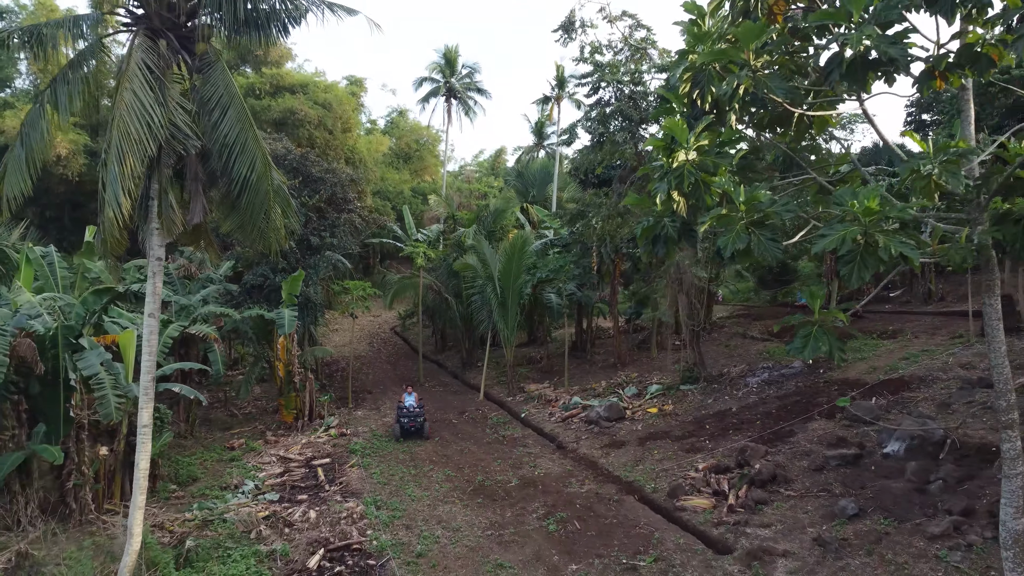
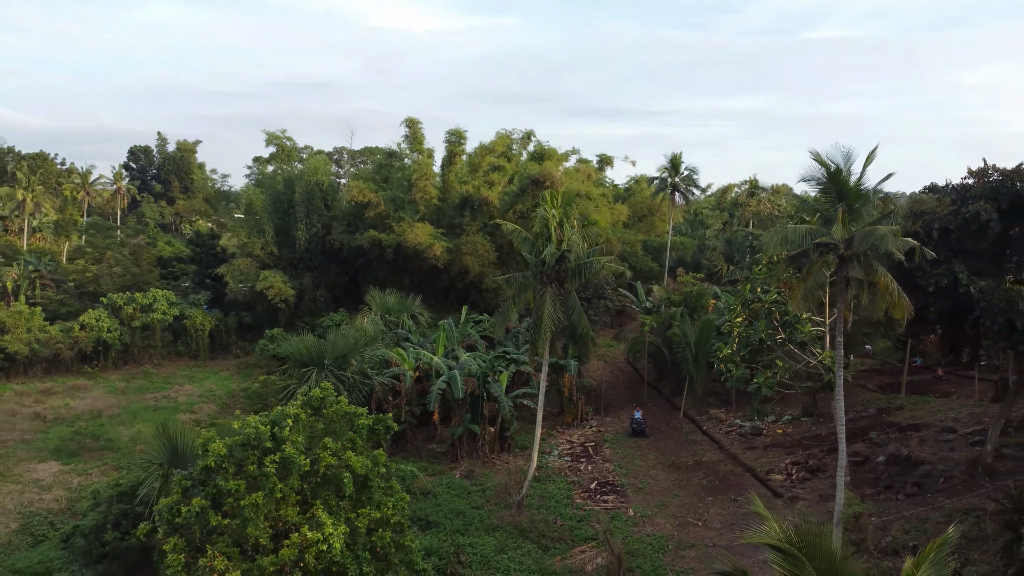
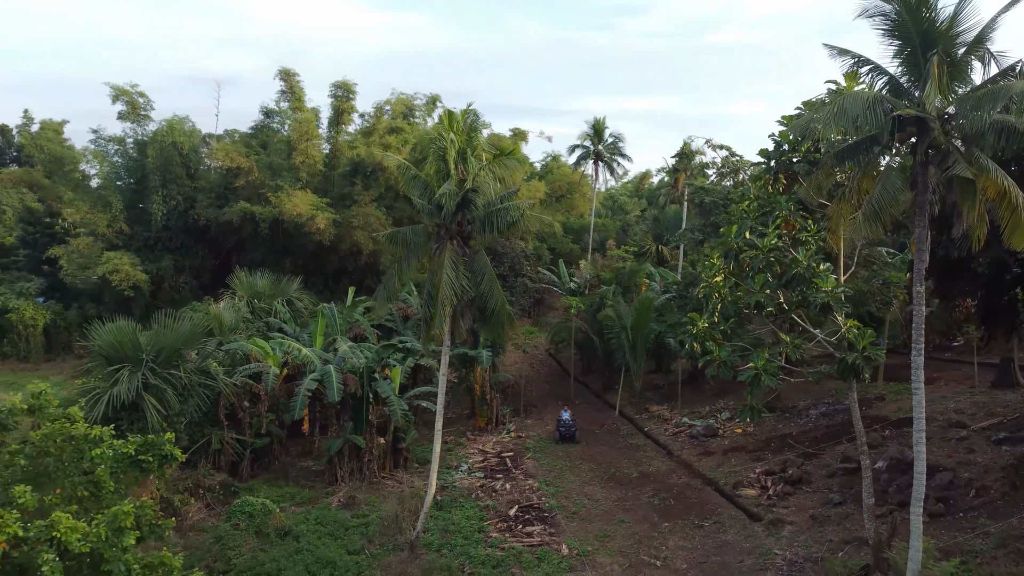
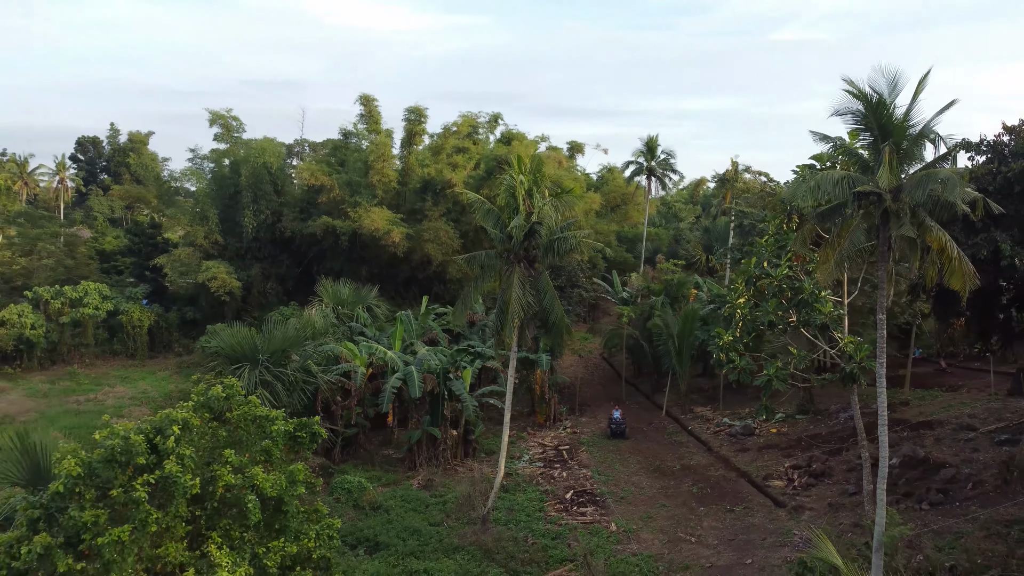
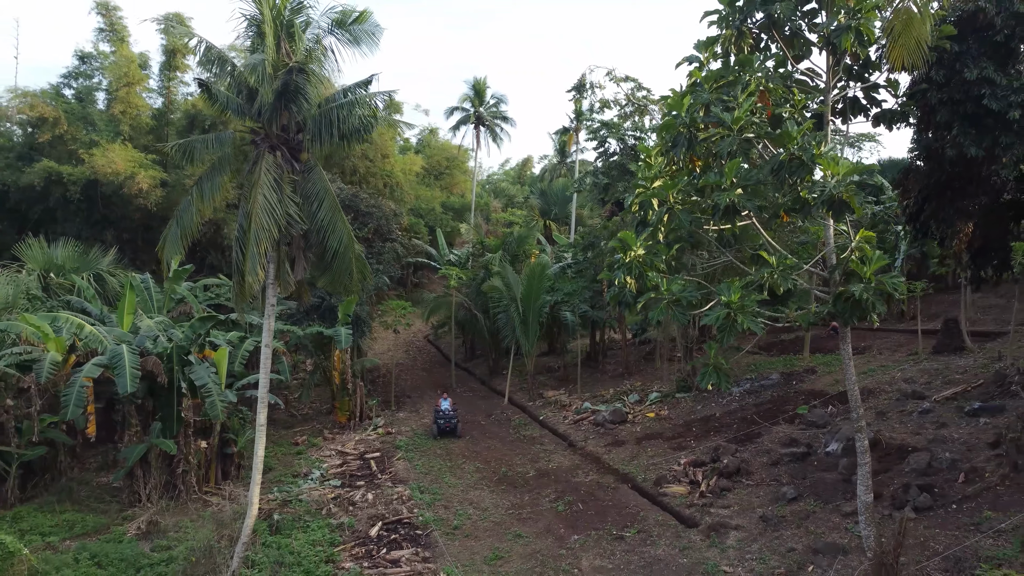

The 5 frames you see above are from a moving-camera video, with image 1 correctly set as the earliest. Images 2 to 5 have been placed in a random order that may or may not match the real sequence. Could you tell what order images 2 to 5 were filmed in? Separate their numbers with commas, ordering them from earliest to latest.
5, 3, 4, 2
